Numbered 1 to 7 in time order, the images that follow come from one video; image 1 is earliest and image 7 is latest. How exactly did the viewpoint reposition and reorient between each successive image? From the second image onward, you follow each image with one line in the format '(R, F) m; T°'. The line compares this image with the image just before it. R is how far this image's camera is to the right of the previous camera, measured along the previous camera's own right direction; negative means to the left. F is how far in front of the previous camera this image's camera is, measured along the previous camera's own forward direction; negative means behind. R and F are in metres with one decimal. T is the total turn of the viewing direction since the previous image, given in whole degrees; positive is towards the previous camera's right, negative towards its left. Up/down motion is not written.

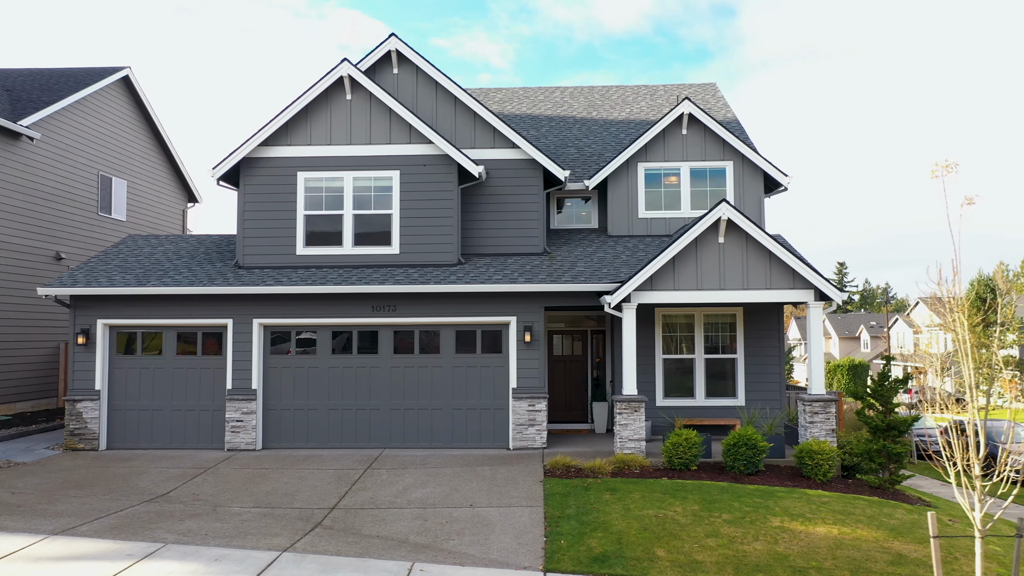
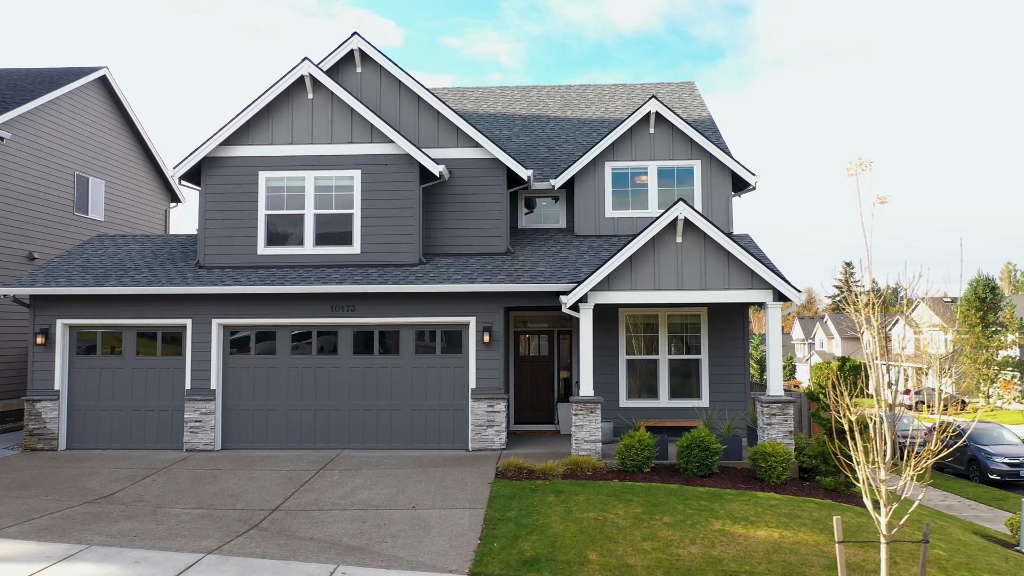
(+0.8, +0.1) m; 0°
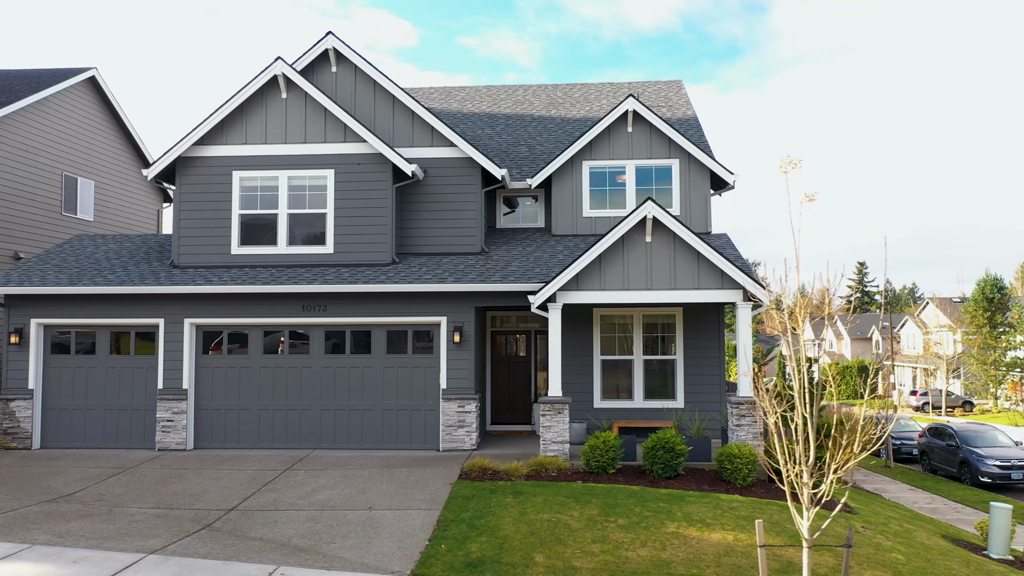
(+0.7, +0.1) m; -1°
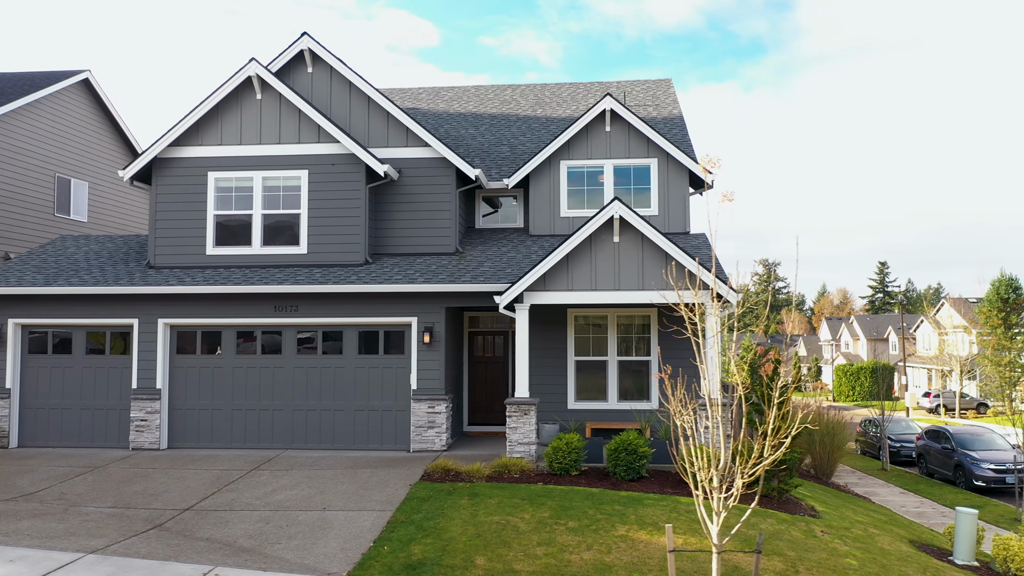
(+0.8, +0.1) m; -1°
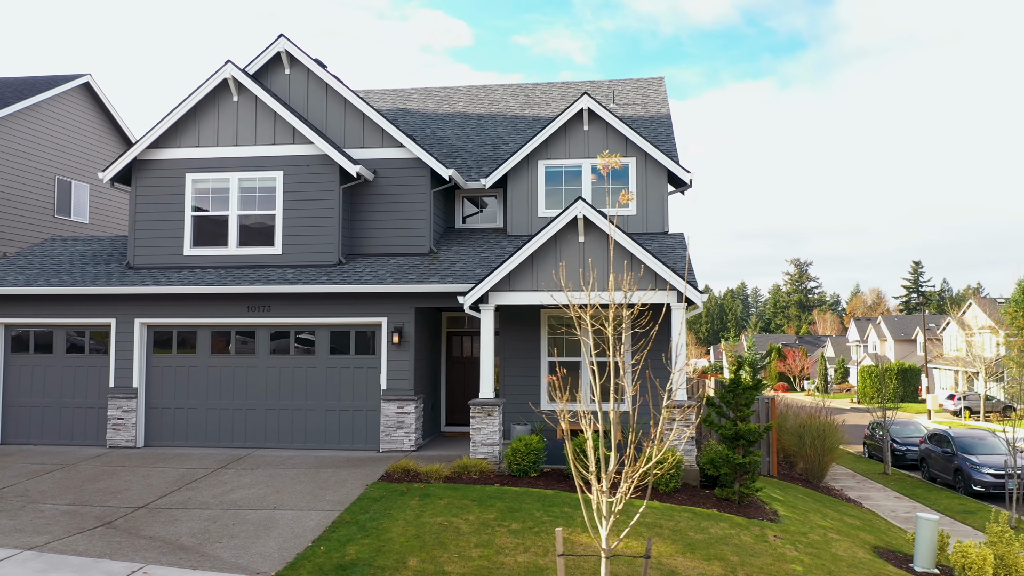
(+1.0, +0.1) m; -2°
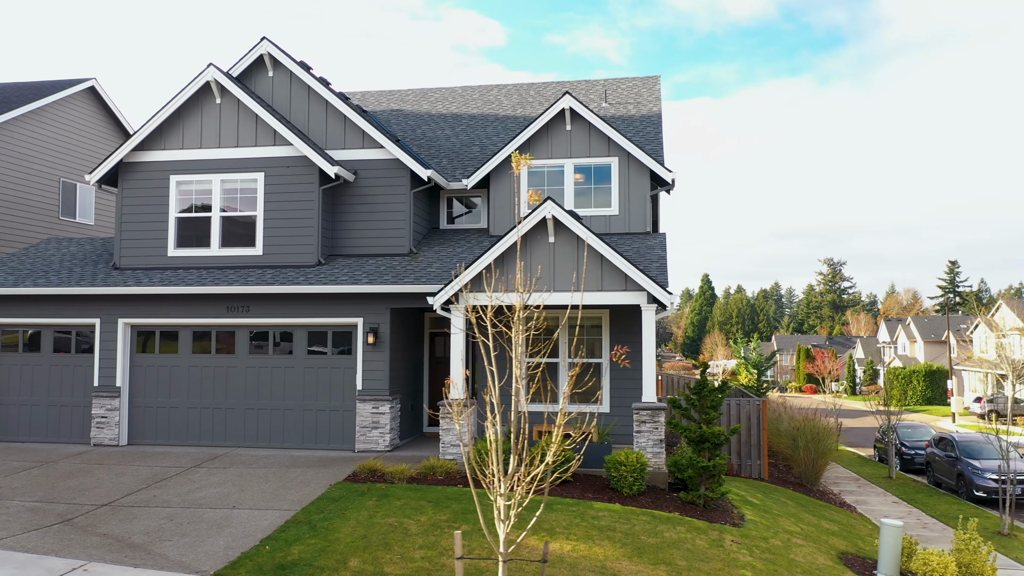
(+0.9, +0.1) m; -2°
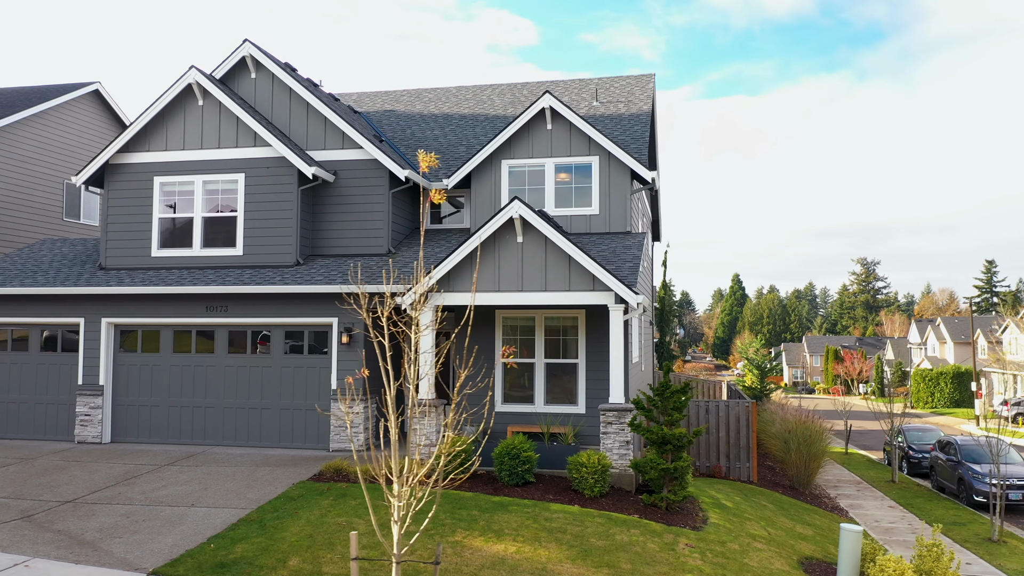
(+0.9, +0.1) m; -2°
